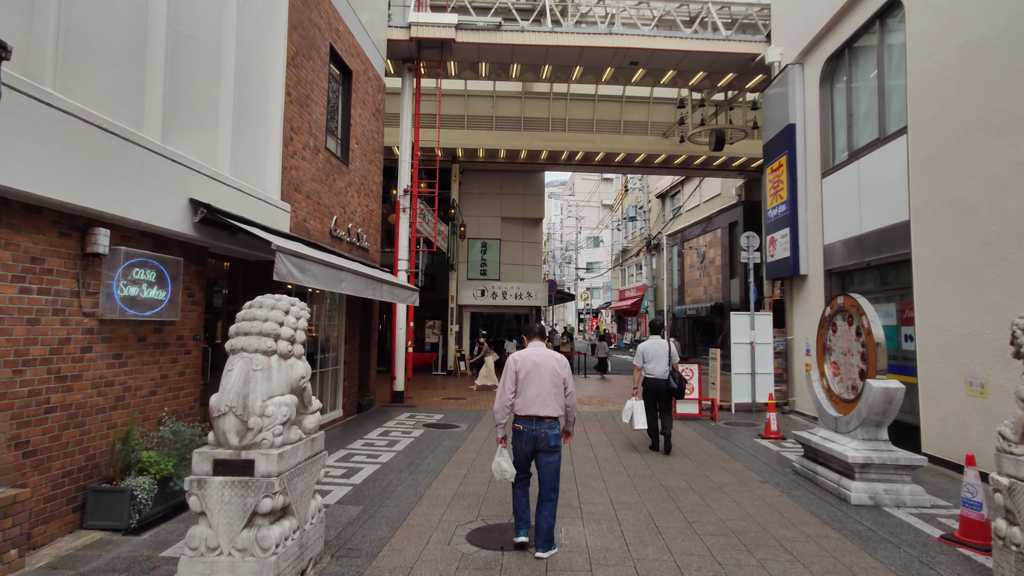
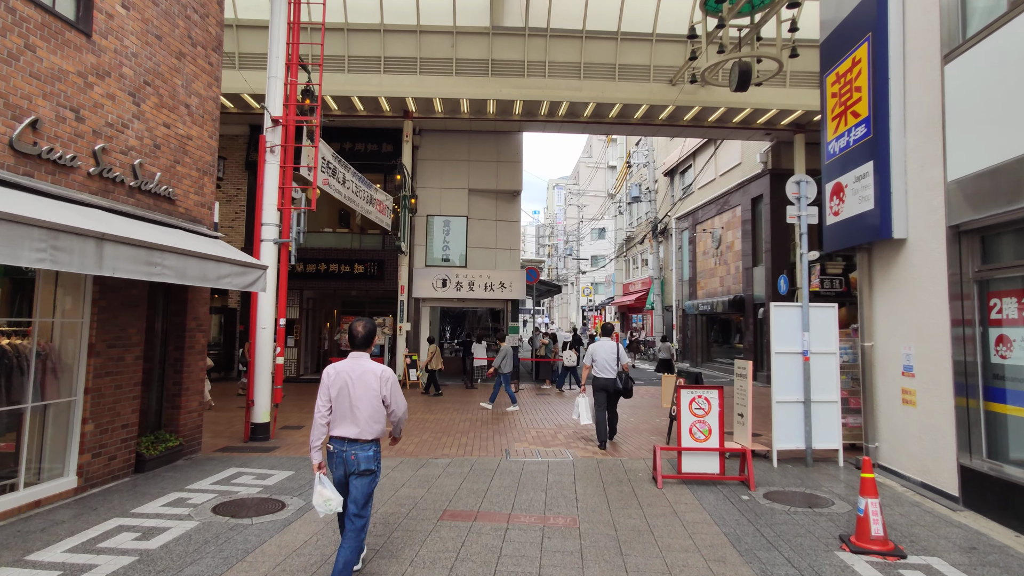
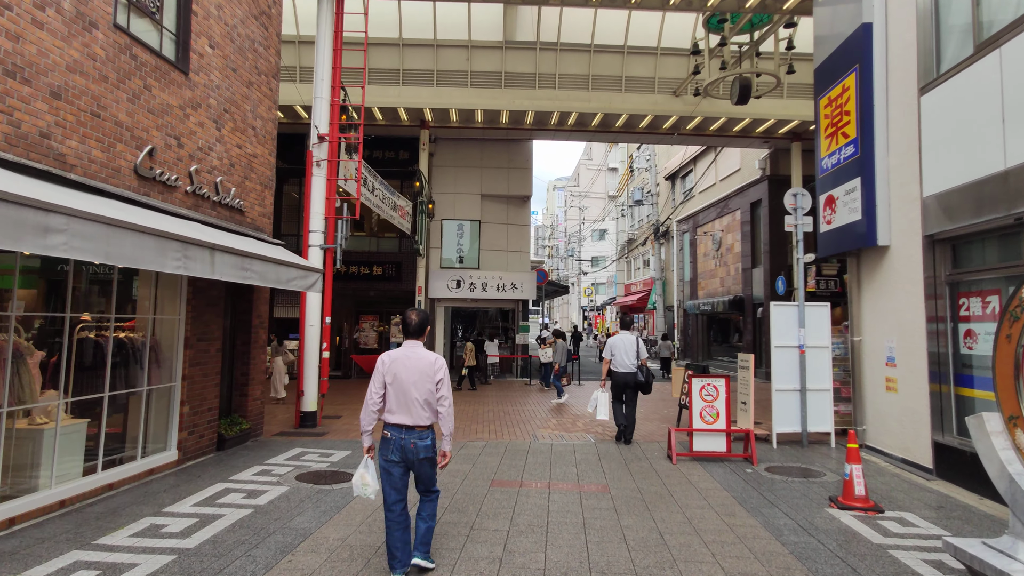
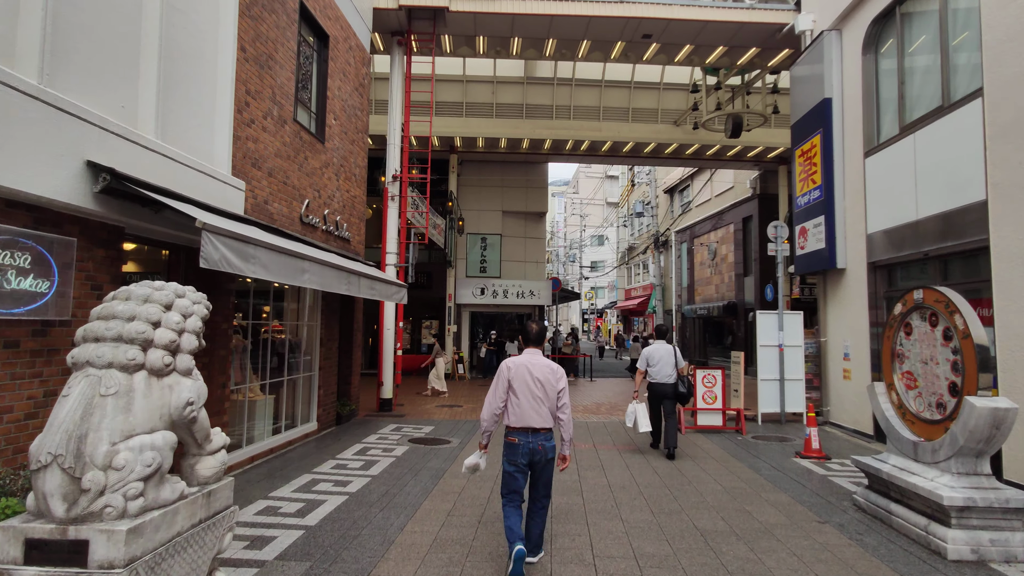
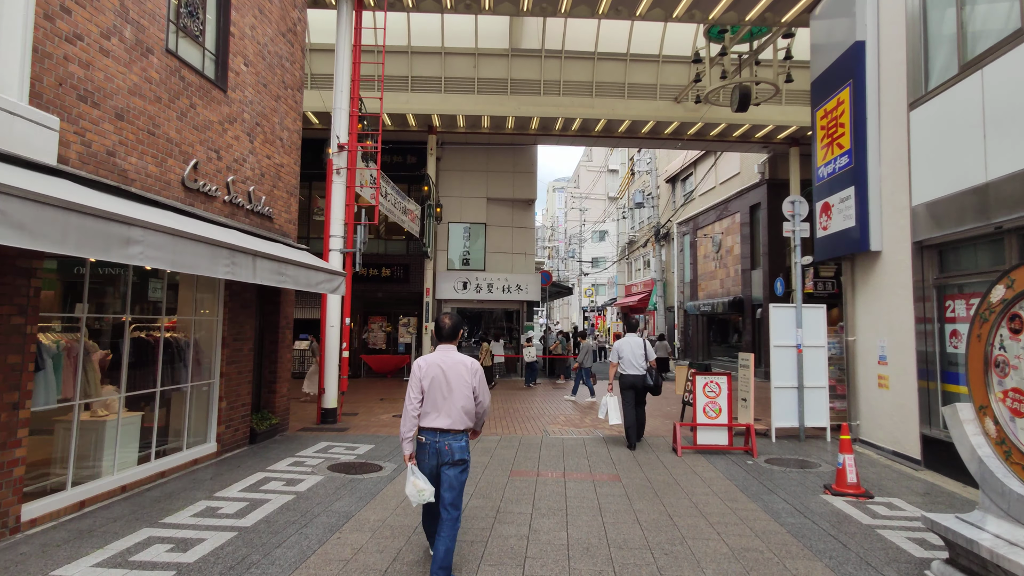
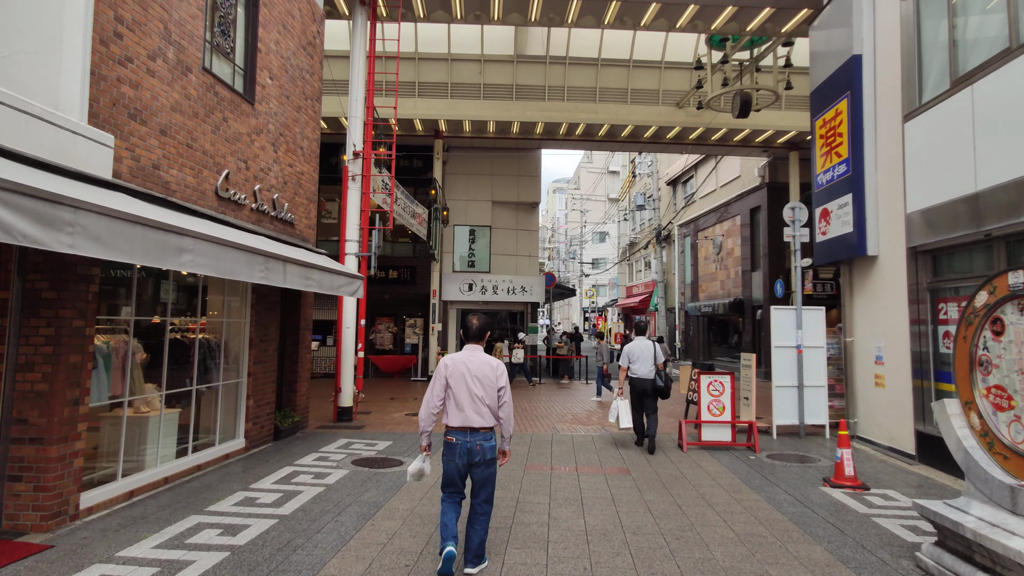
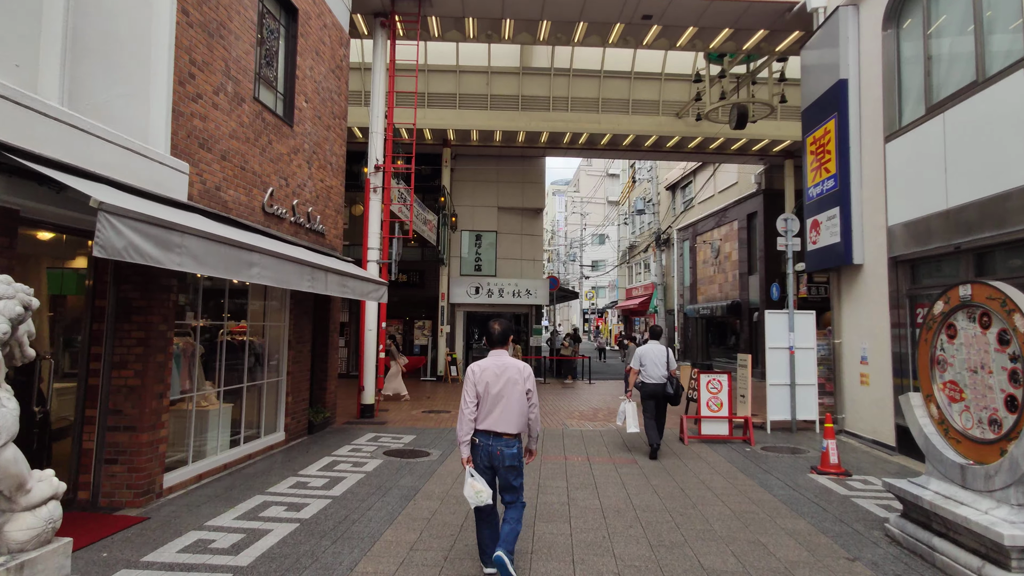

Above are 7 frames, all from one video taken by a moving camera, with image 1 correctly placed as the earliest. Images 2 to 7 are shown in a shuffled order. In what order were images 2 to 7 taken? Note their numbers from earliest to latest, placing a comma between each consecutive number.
4, 7, 6, 5, 3, 2
